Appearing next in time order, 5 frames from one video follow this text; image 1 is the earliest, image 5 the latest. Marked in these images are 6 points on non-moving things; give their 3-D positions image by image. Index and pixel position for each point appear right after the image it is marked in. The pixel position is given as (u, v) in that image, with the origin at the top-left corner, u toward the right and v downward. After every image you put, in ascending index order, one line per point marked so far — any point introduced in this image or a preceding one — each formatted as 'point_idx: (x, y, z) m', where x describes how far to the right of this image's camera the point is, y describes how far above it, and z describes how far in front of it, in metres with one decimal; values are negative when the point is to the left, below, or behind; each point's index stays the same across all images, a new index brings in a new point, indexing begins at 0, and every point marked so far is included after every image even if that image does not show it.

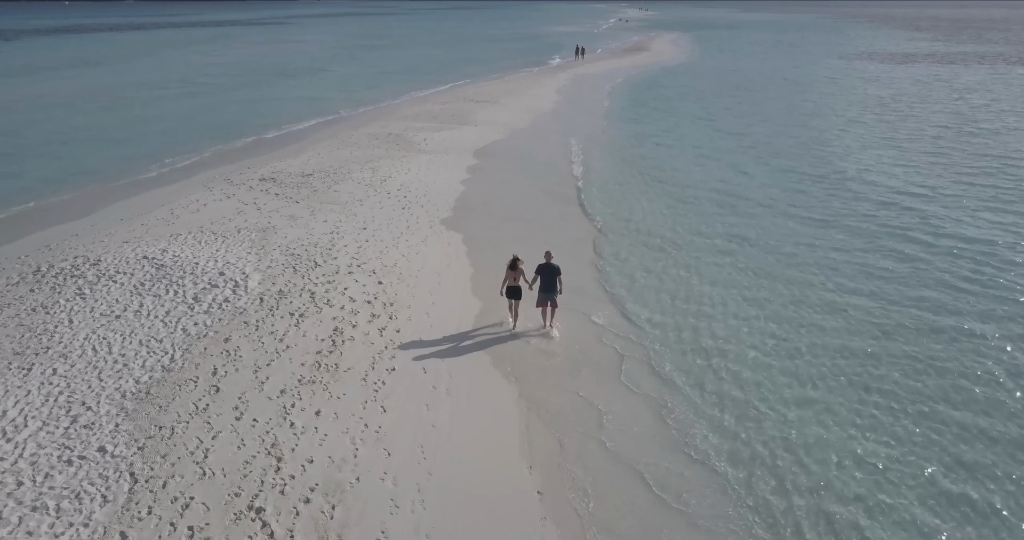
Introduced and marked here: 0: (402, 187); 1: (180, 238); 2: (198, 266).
0: (-2.7, +2.1, +18.6) m
1: (-6.2, +0.6, +13.9) m
2: (-5.1, +0.1, +12.2) m
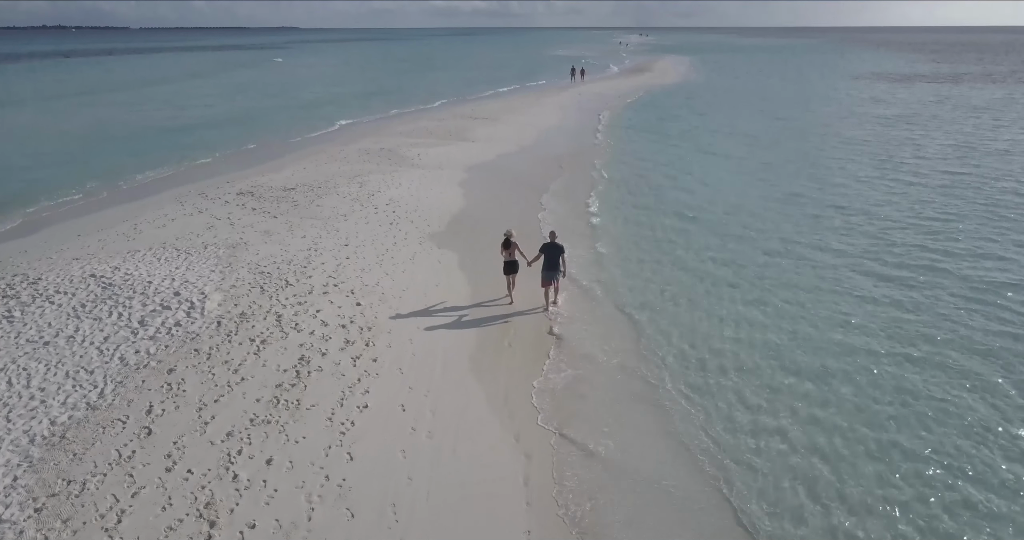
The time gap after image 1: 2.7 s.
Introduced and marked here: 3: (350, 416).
0: (-2.8, +1.6, +17.2) m
1: (-6.2, +0.3, +12.4) m
2: (-5.1, -0.2, +10.7) m
3: (-1.7, -1.6, +8.0) m
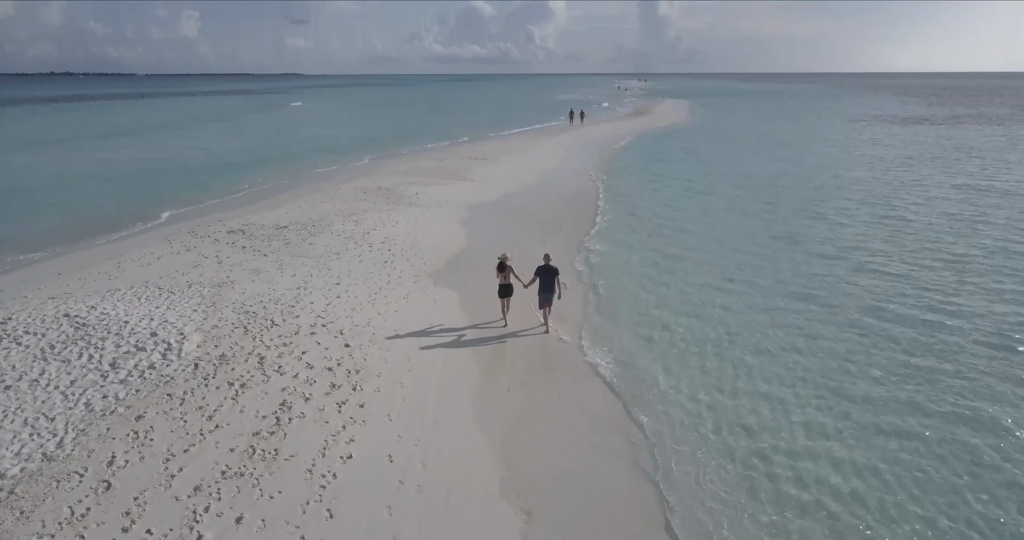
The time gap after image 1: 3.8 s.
0: (-2.8, +0.7, +16.7) m
1: (-6.2, -0.4, +11.8) m
2: (-5.2, -0.7, +10.1) m
3: (-1.7, -1.9, +7.3) m
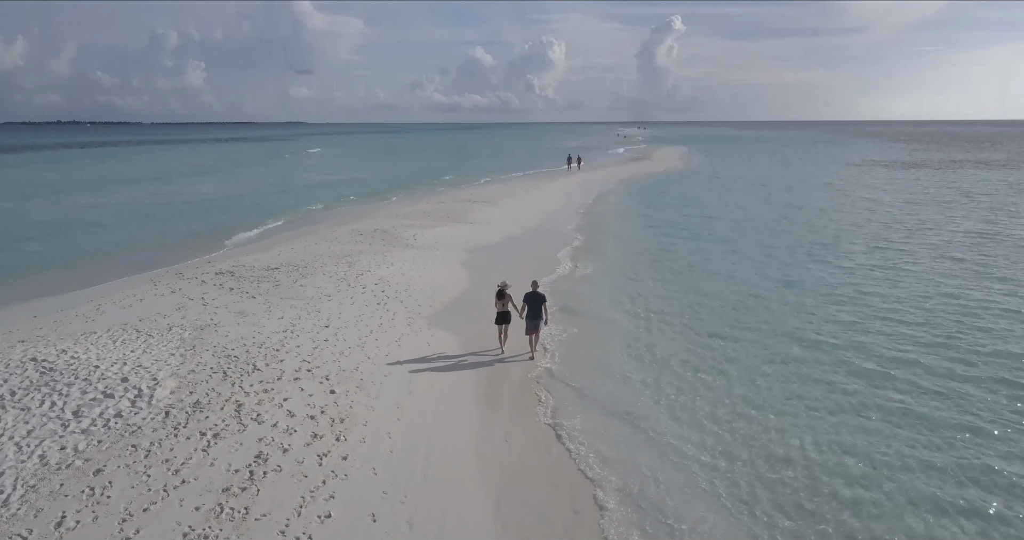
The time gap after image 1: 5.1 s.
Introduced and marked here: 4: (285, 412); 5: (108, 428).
0: (-2.8, -0.2, +16.1) m
1: (-6.2, -1.0, +11.2) m
2: (-5.2, -1.3, +9.4) m
3: (-1.8, -2.3, +6.5) m
4: (-2.6, -1.6, +8.7) m
5: (-4.3, -1.7, +8.0) m
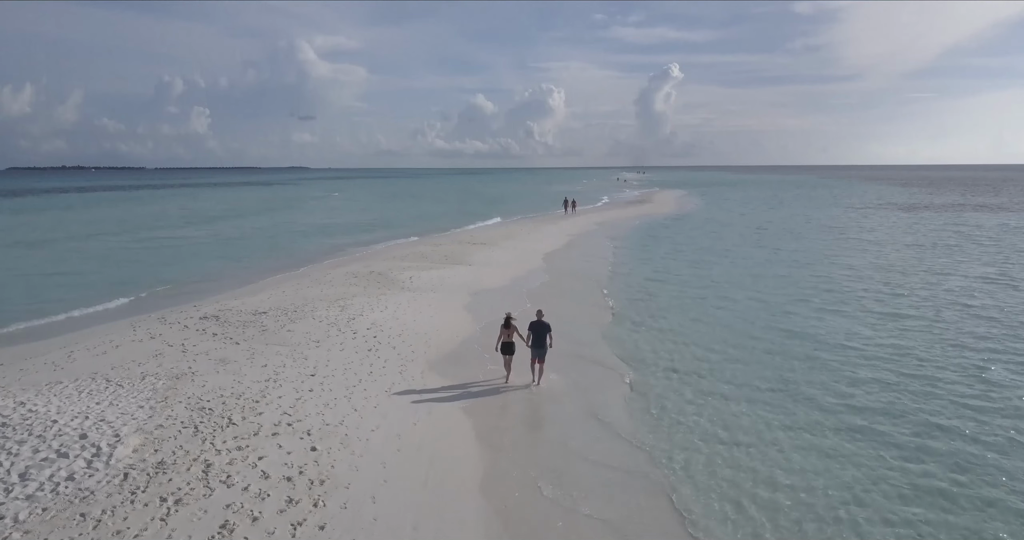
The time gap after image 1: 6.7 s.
0: (-2.8, -1.1, +15.3) m
1: (-6.3, -1.6, +10.3) m
2: (-5.2, -1.8, +8.5) m
3: (-1.8, -2.6, +5.6) m
4: (-2.6, -2.1, +7.8) m
5: (-4.3, -2.1, +7.1) m
